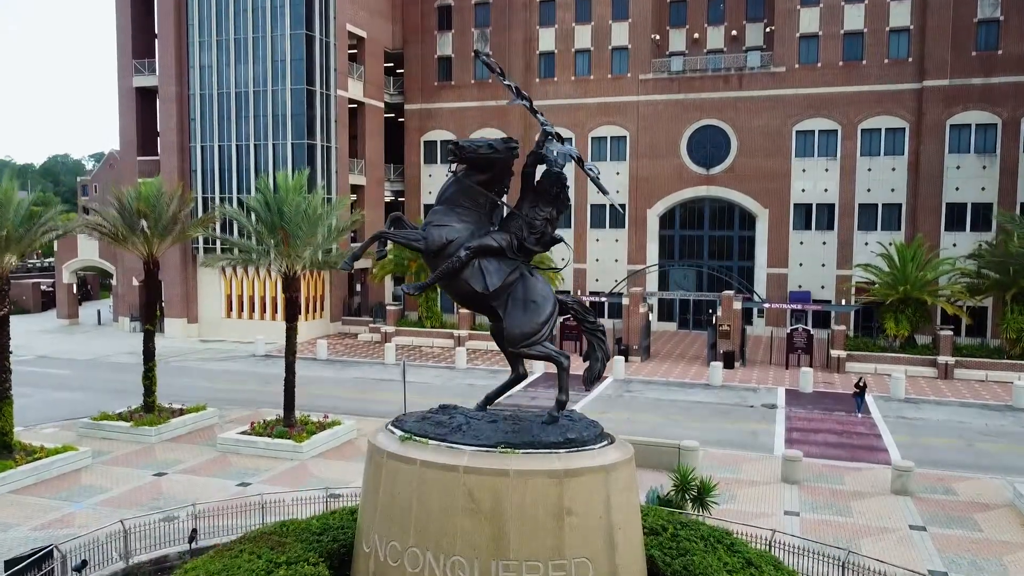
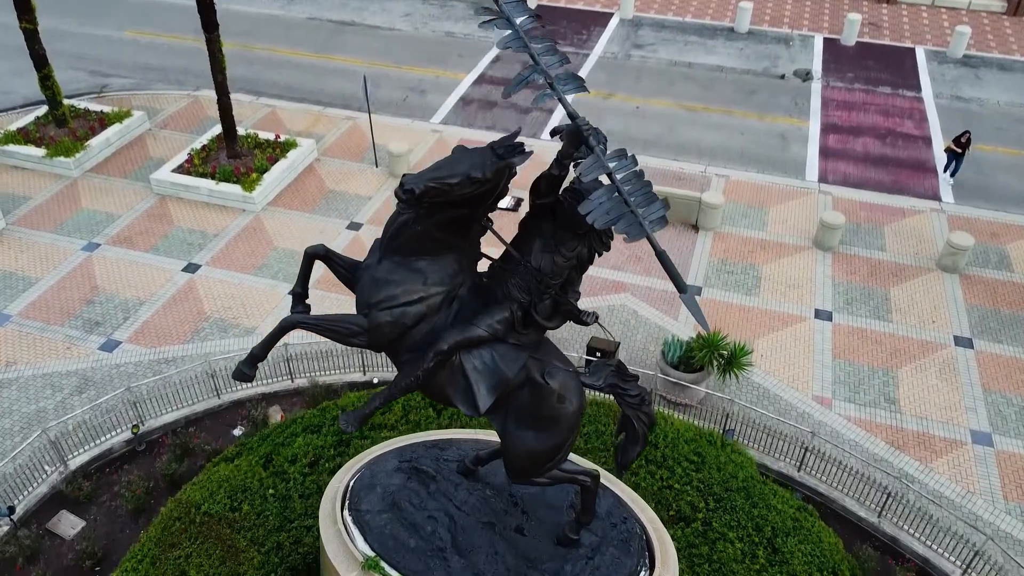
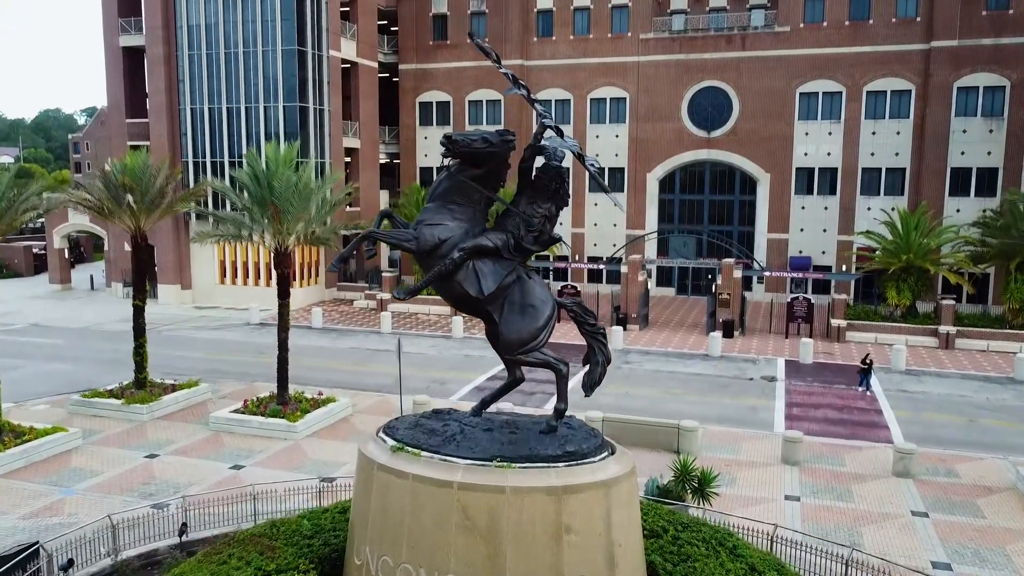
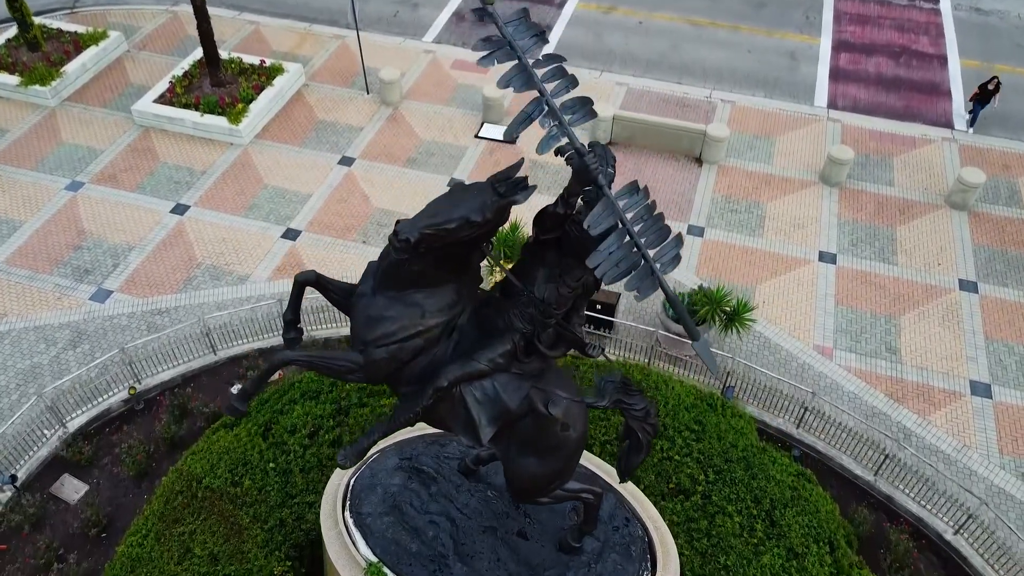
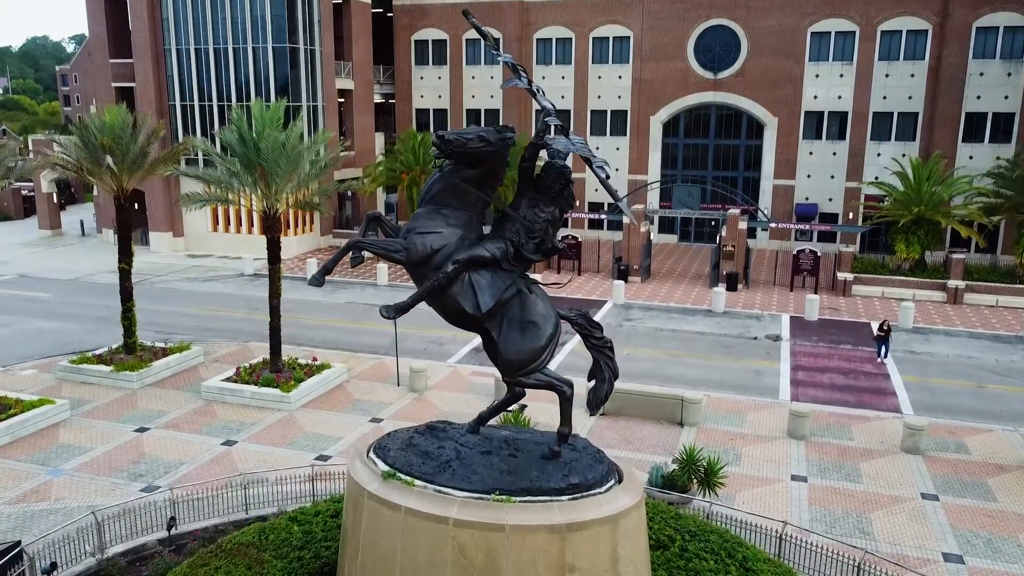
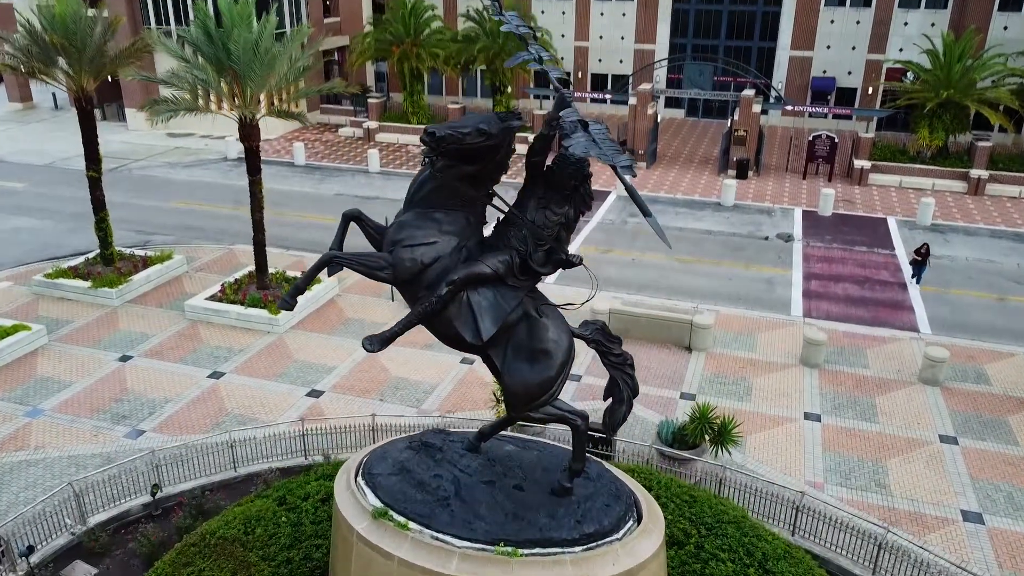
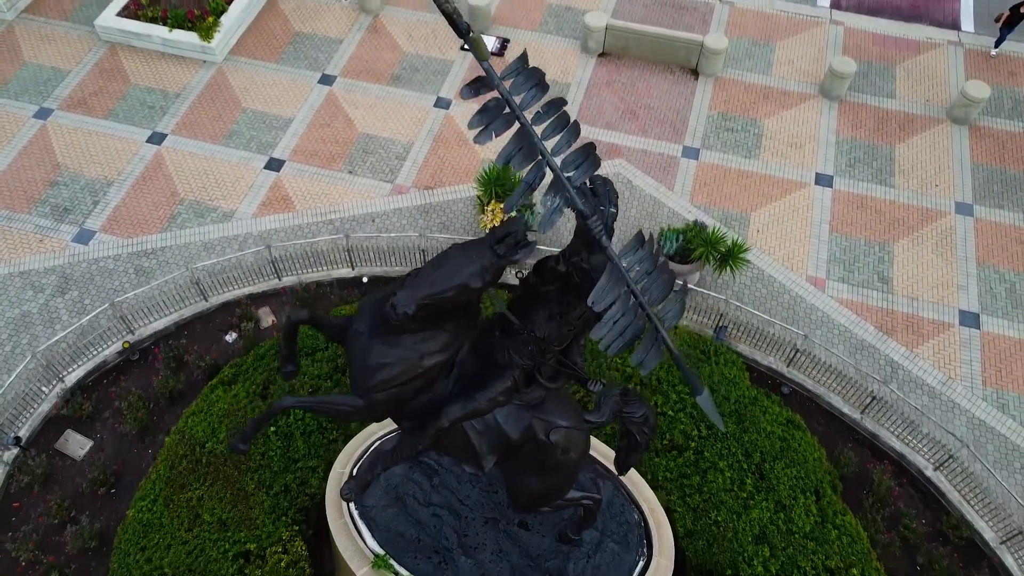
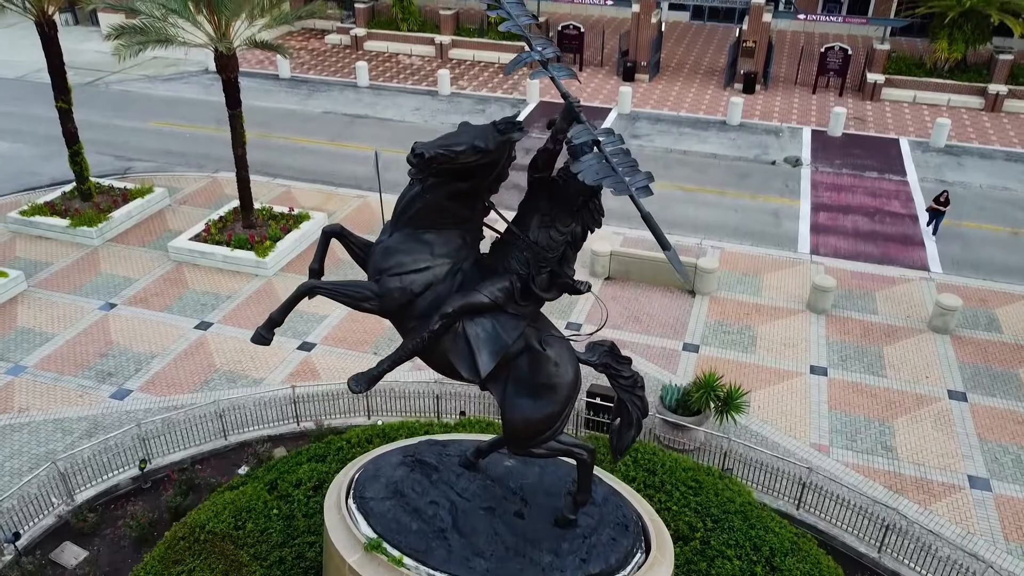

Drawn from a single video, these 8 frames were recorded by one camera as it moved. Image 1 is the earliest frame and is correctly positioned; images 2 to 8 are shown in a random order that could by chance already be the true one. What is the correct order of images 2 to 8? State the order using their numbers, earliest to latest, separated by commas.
3, 5, 6, 8, 2, 4, 7
